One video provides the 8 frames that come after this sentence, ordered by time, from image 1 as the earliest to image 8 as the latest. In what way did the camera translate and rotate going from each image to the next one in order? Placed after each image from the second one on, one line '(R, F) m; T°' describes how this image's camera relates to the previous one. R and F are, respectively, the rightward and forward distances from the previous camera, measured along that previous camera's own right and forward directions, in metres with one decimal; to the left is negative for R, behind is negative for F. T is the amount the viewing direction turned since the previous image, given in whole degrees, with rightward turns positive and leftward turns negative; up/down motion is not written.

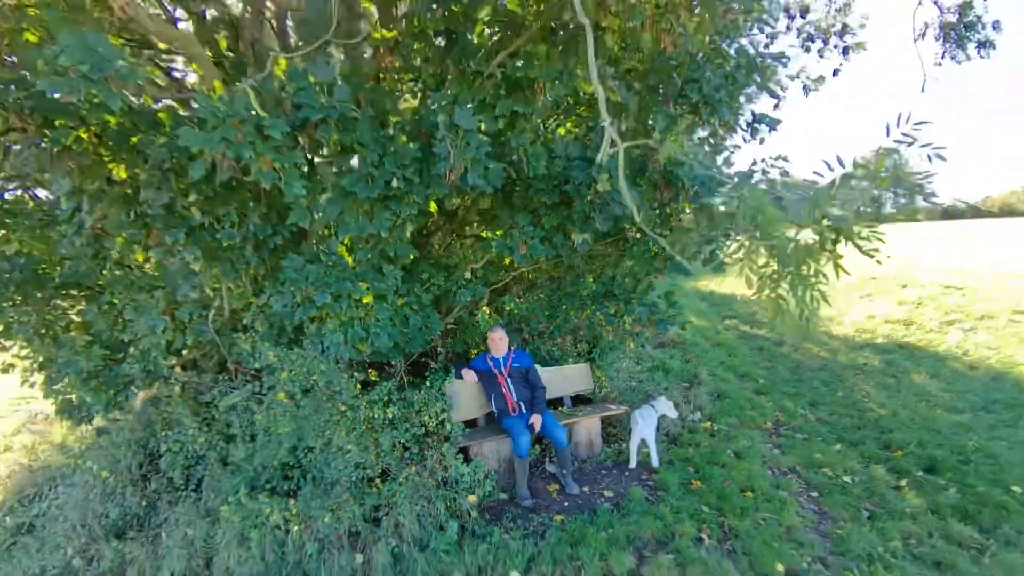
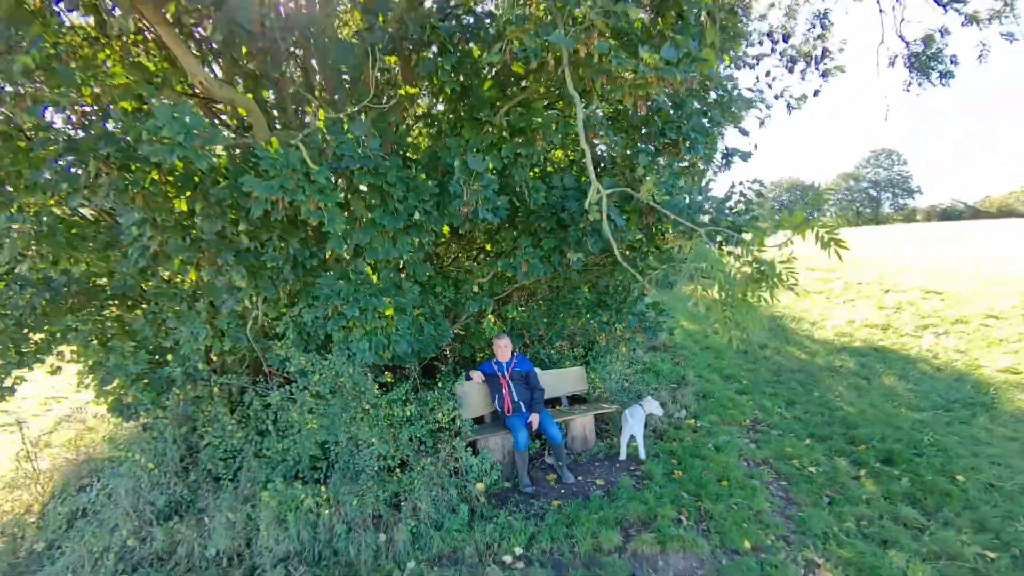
(0.0, -0.5) m; 0°
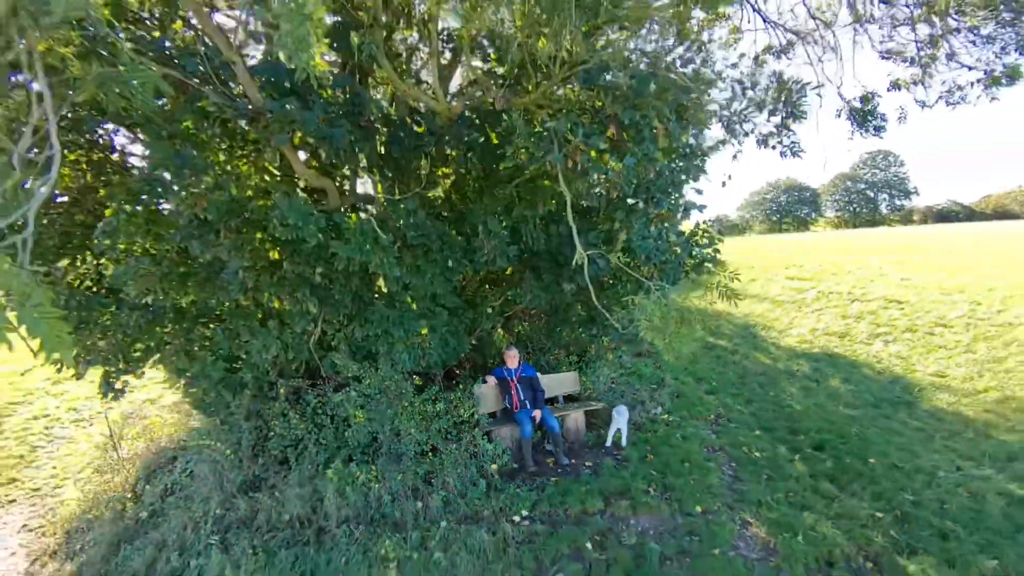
(-0.1, -1.1) m; 0°
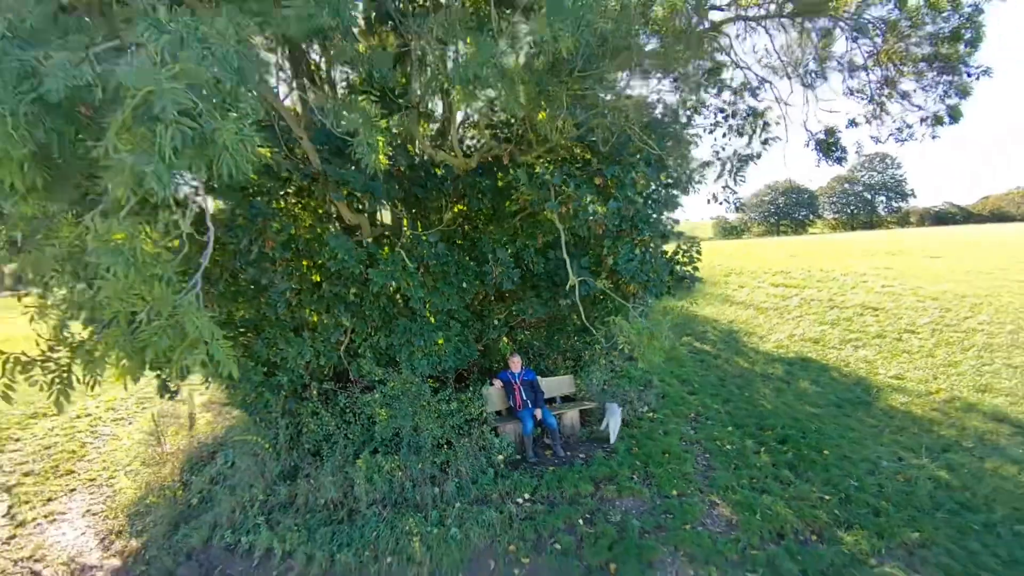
(0.0, -0.8) m; 0°
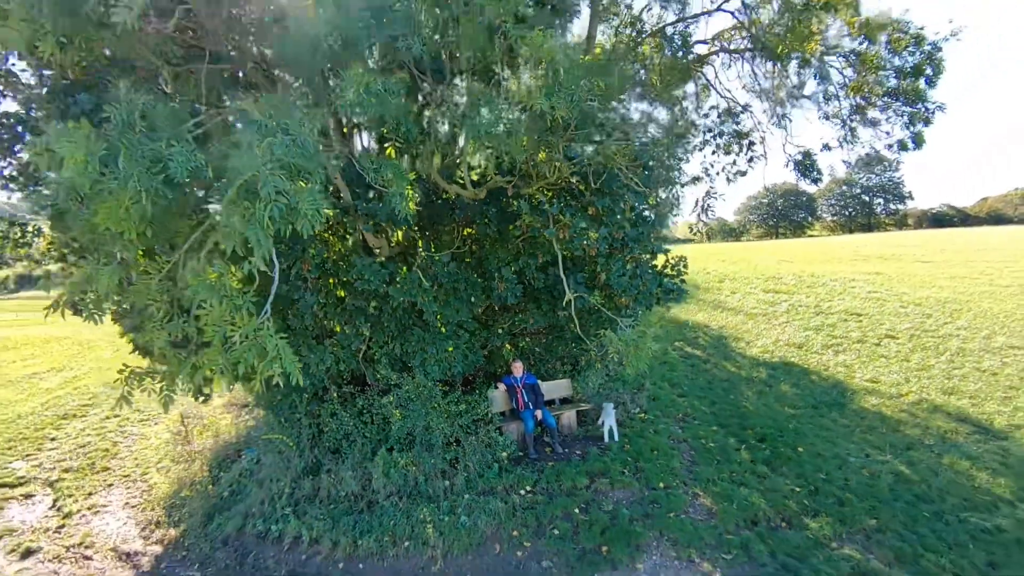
(0.0, -0.6) m; 0°
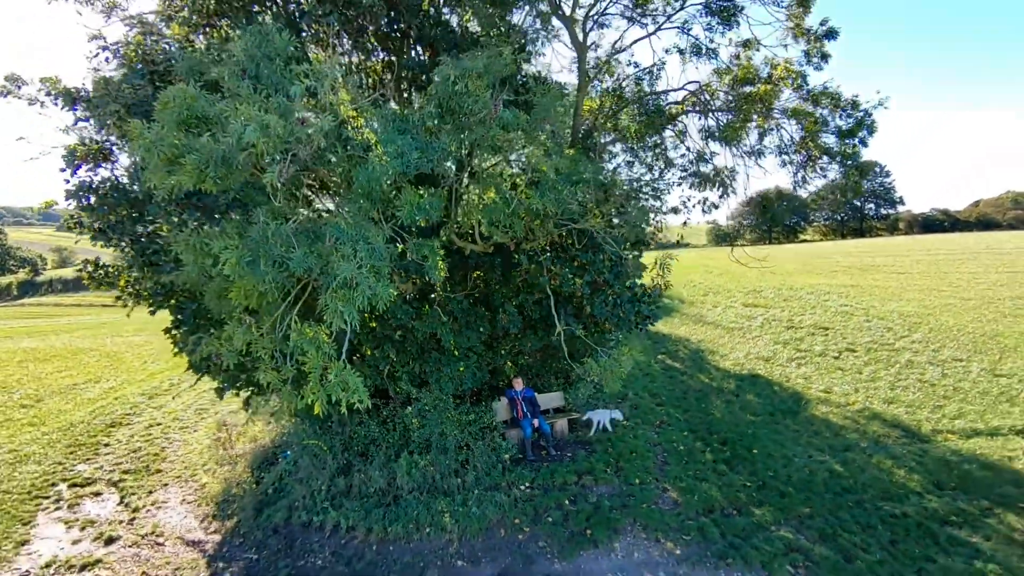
(-0.1, -1.2) m; 0°
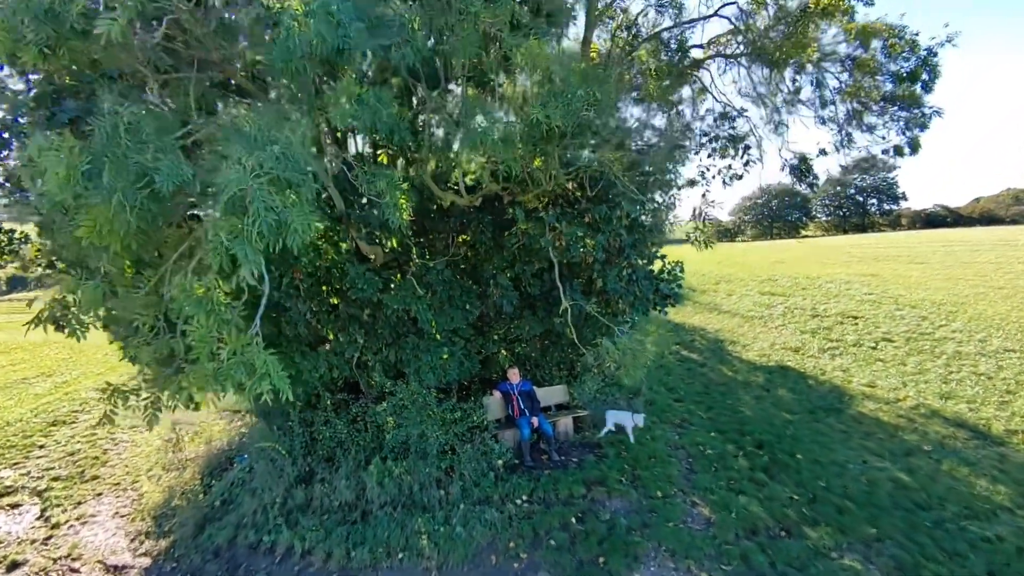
(0.0, +1.3) m; 0°
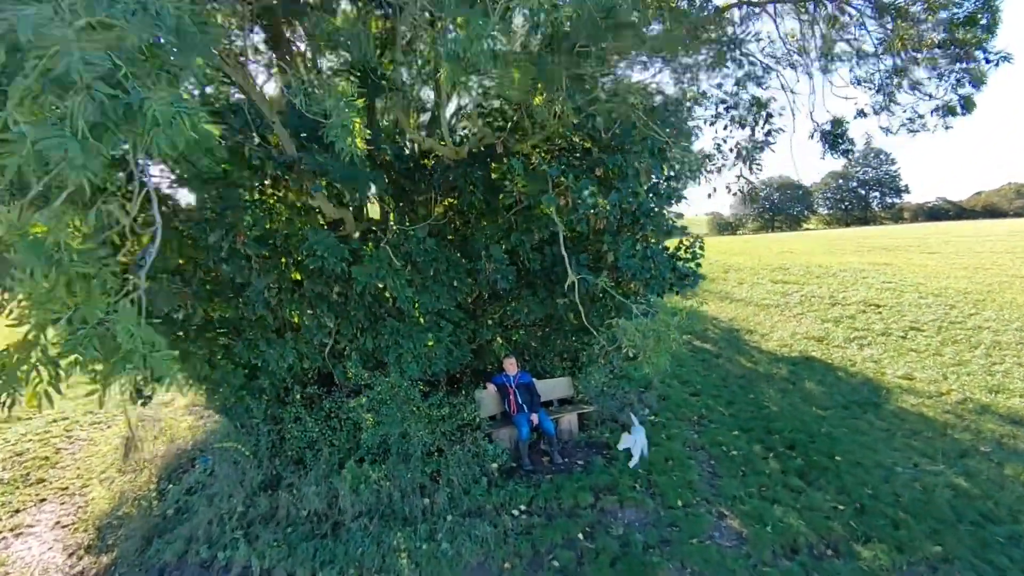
(0.0, +0.9) m; 0°
